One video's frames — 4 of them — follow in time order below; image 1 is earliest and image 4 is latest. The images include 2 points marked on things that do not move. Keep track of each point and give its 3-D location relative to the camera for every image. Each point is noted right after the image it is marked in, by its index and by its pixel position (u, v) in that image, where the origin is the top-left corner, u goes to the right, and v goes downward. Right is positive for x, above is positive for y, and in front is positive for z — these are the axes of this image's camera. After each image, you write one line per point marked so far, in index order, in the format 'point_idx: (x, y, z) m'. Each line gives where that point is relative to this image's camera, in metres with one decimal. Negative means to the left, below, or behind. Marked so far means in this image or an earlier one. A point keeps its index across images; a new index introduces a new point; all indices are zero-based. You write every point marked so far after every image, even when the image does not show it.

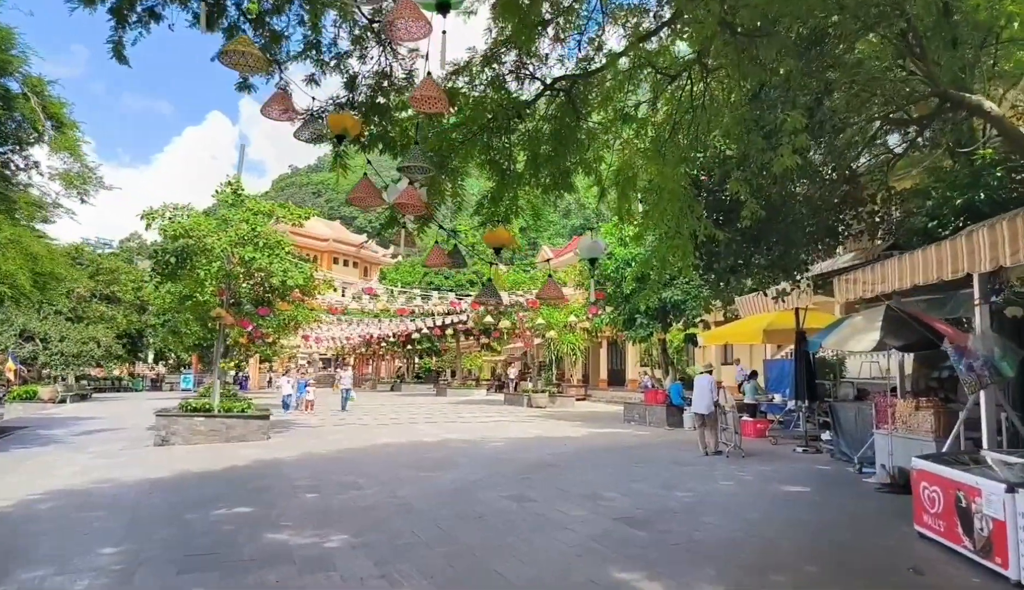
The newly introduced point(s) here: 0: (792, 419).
0: (+4.7, -2.1, +13.7) m
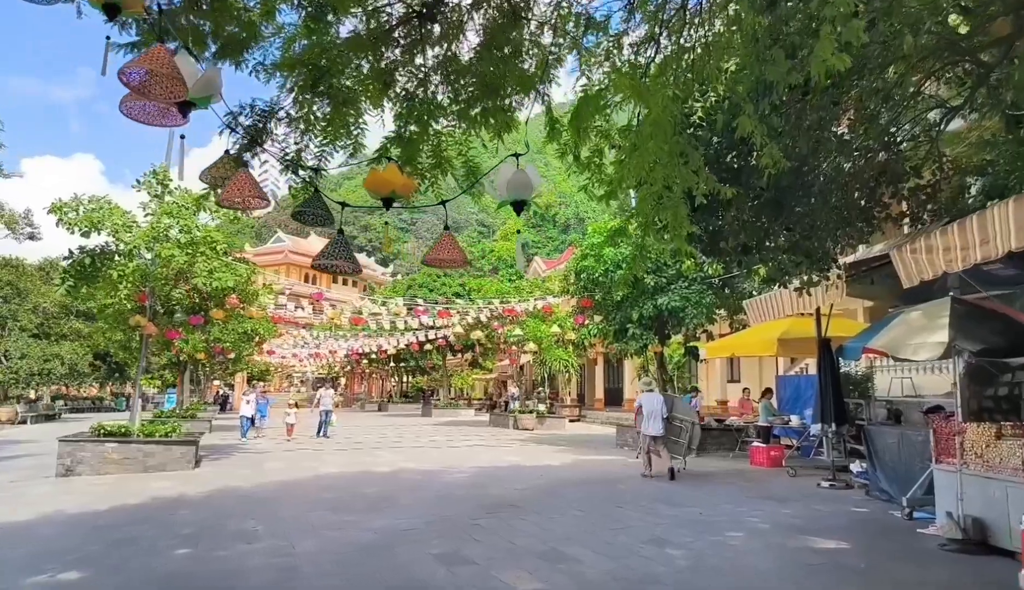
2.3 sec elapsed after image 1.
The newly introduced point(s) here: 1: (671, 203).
0: (+4.3, -2.1, +11.7) m
1: (+0.9, +0.5, +4.7) m
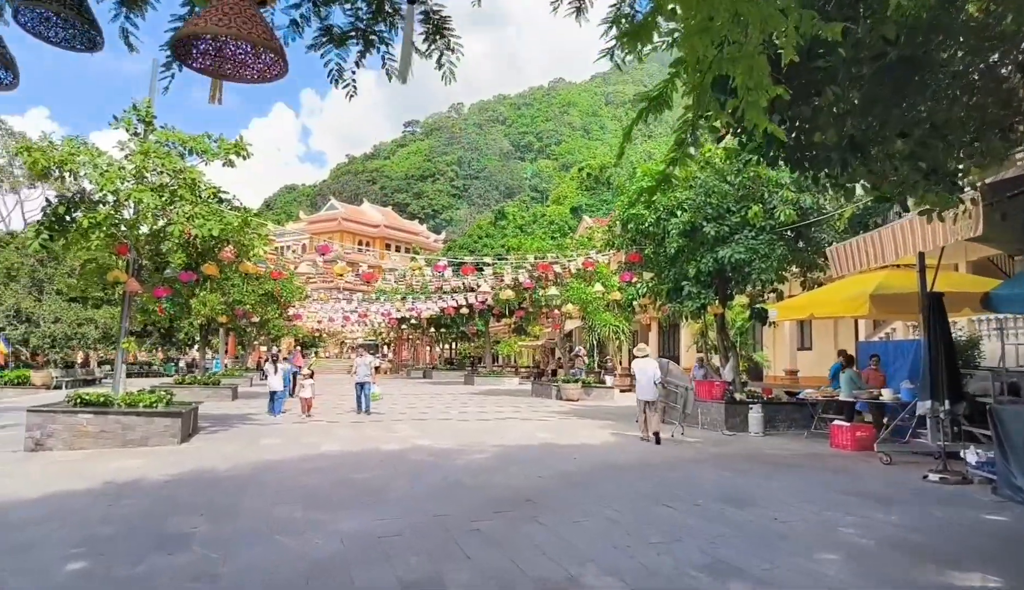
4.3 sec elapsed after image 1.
0: (+4.7, -1.5, +9.6) m
1: (+0.8, +0.9, +2.8) m
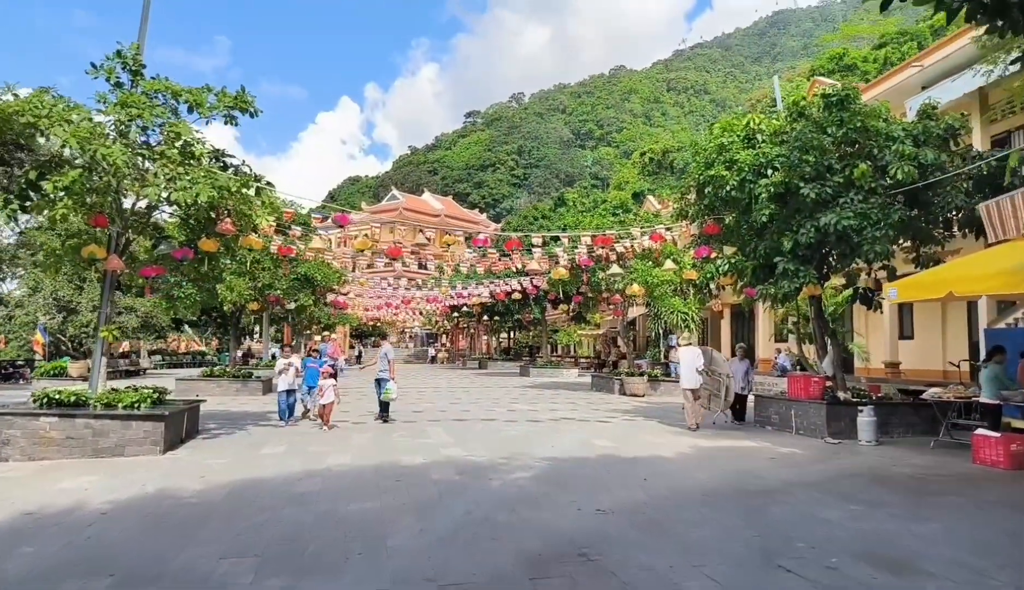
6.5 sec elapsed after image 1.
0: (+5.1, -1.3, +7.3) m
1: (+0.8, +1.0, +0.8) m
